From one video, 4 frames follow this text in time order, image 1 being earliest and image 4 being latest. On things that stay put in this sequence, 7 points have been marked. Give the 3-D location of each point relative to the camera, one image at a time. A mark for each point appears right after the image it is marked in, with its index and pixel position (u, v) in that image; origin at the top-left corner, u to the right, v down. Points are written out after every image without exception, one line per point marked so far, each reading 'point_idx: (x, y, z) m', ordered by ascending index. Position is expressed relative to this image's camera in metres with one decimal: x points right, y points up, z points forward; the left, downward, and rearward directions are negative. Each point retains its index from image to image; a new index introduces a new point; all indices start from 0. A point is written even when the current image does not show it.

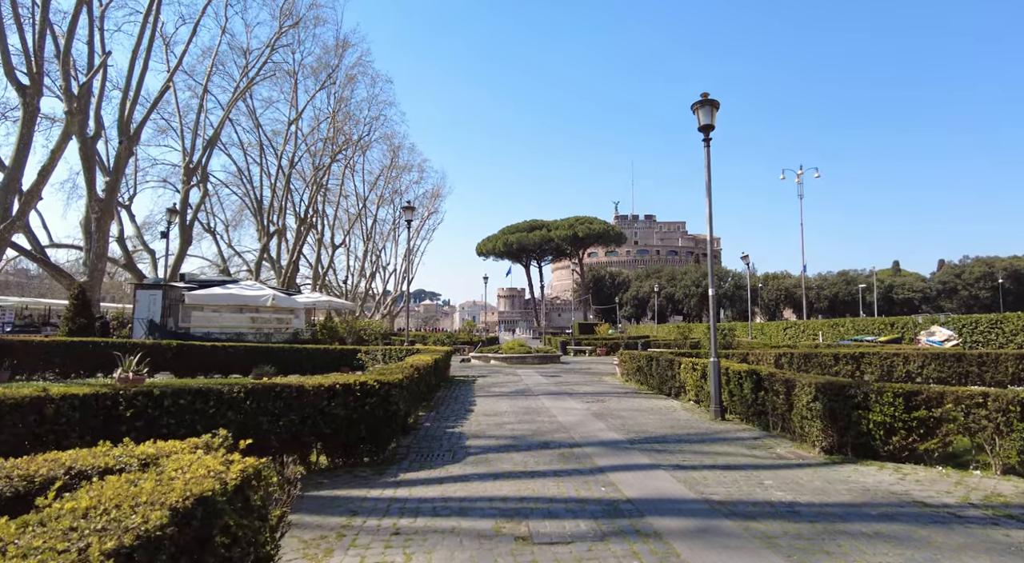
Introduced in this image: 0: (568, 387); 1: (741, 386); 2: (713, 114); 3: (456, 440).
0: (+1.5, -2.8, +16.9) m
1: (+3.8, -1.7, +10.6) m
2: (+3.7, +3.1, +11.7) m
3: (-0.8, -2.3, +9.0) m
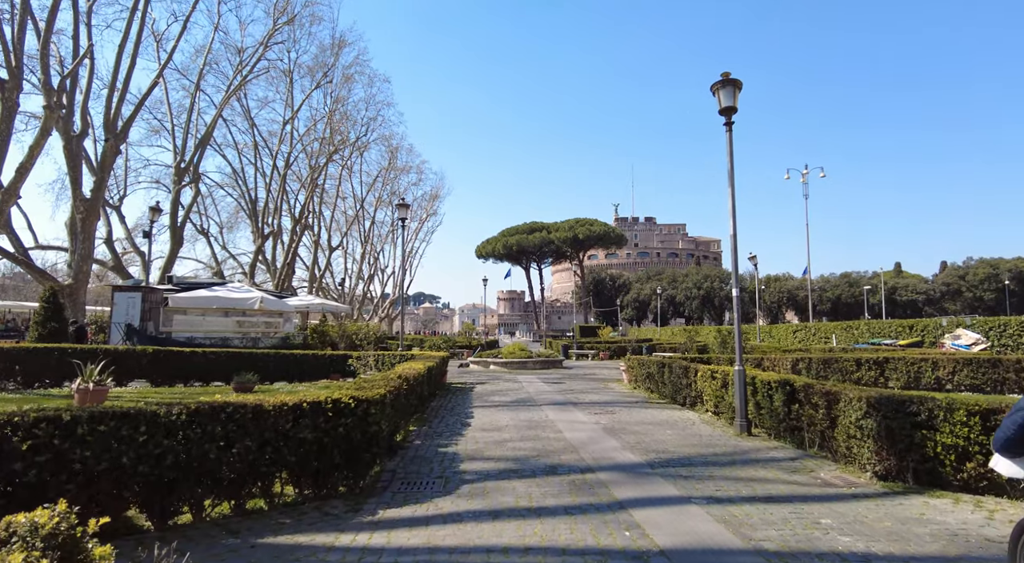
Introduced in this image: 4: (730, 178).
0: (+1.5, -2.8, +15.7) m
1: (+3.8, -1.7, +9.4) m
2: (+3.7, +3.1, +10.6) m
3: (-0.8, -2.2, +7.8) m
4: (+3.5, +1.7, +10.3) m
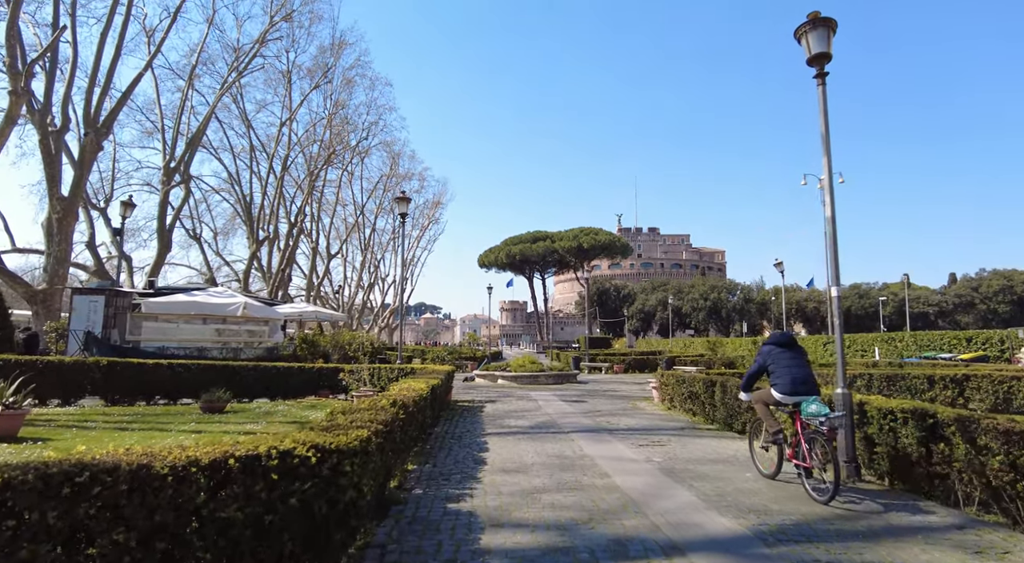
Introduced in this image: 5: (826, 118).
0: (+1.9, -2.9, +13.3) m
1: (+4.2, -1.7, +7.0) m
2: (+4.1, +3.1, +8.2) m
3: (-0.4, -2.1, +5.4) m
4: (+3.9, +1.7, +8.0) m
5: (+4.0, +2.1, +8.0) m
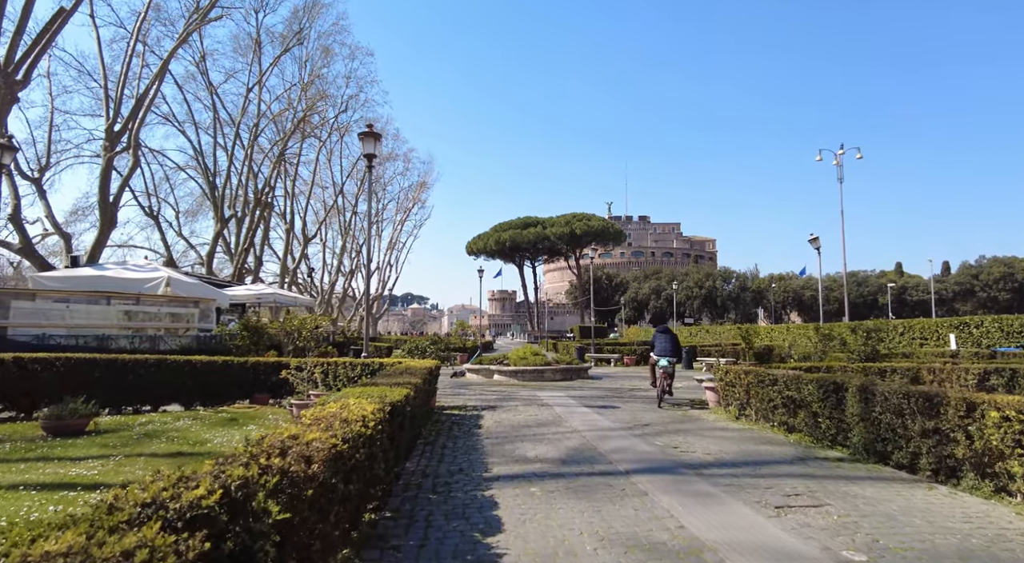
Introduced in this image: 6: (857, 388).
0: (+2.1, -2.2, +8.7) m
1: (+4.5, -1.1, +2.5) m
2: (+4.4, +3.7, +3.7) m
3: (-0.1, -1.6, +0.8) m
4: (+4.2, +2.3, +3.4) m
5: (+4.3, +2.7, +3.5) m
6: (+4.2, -1.3, +7.7) m
